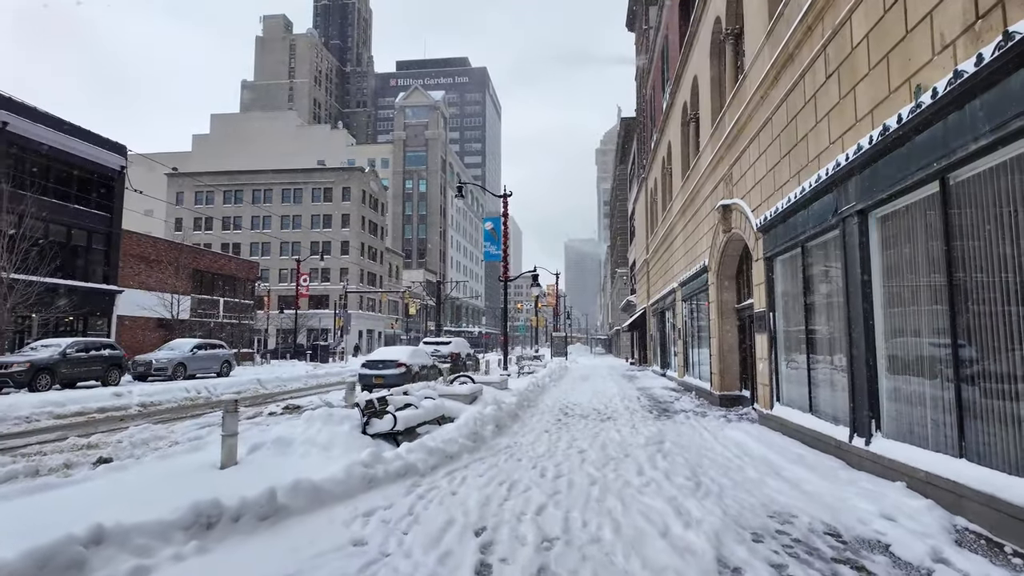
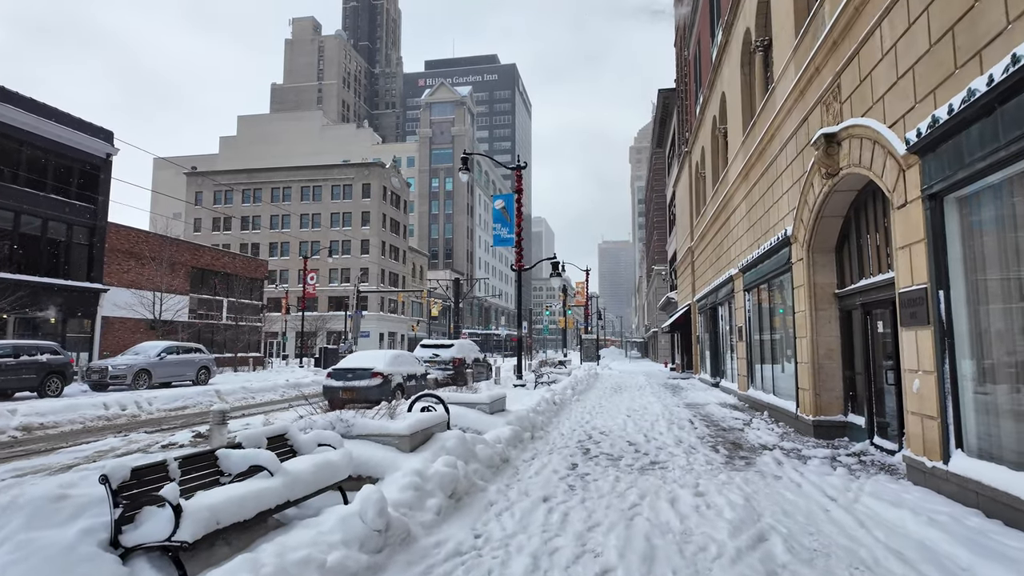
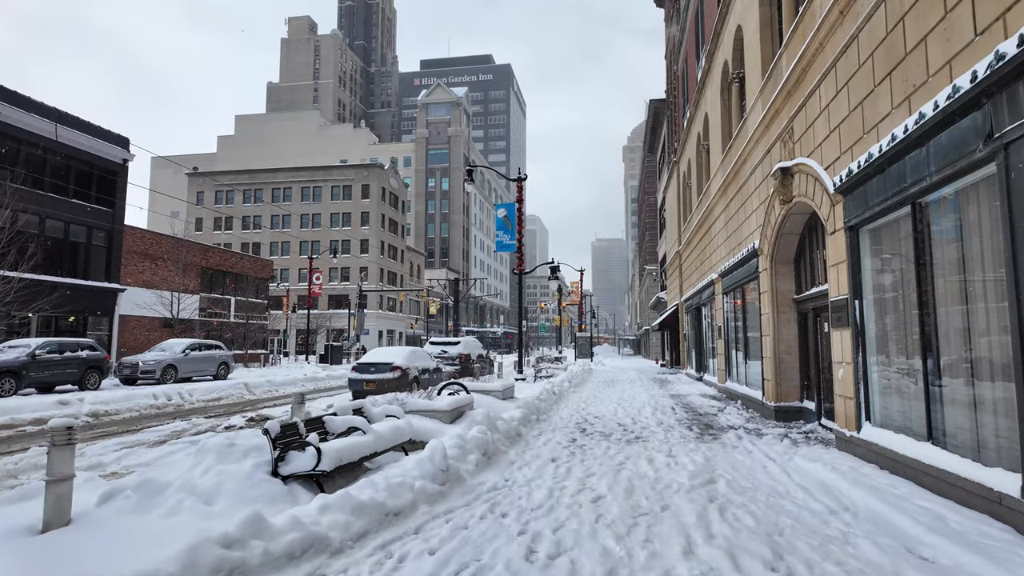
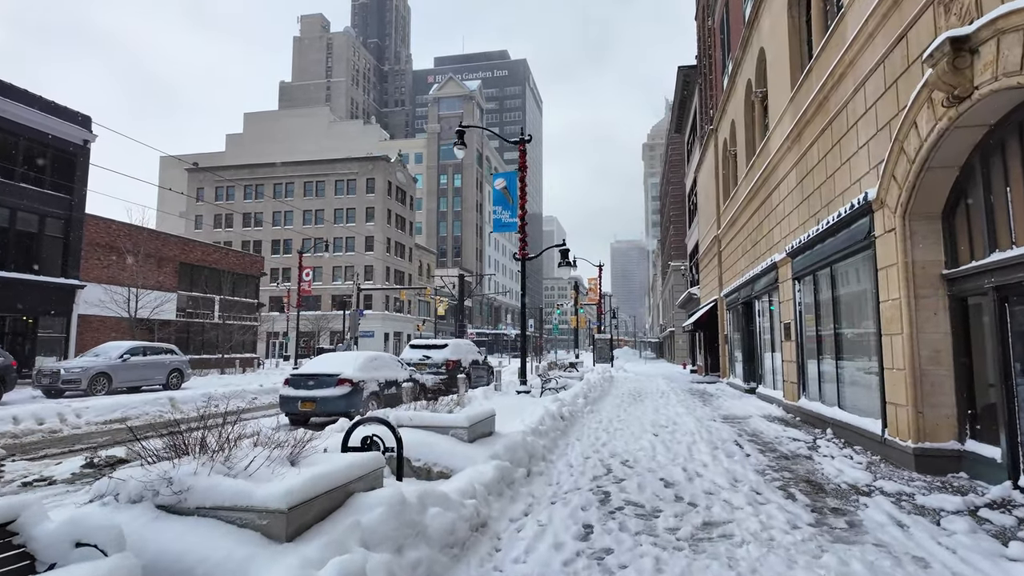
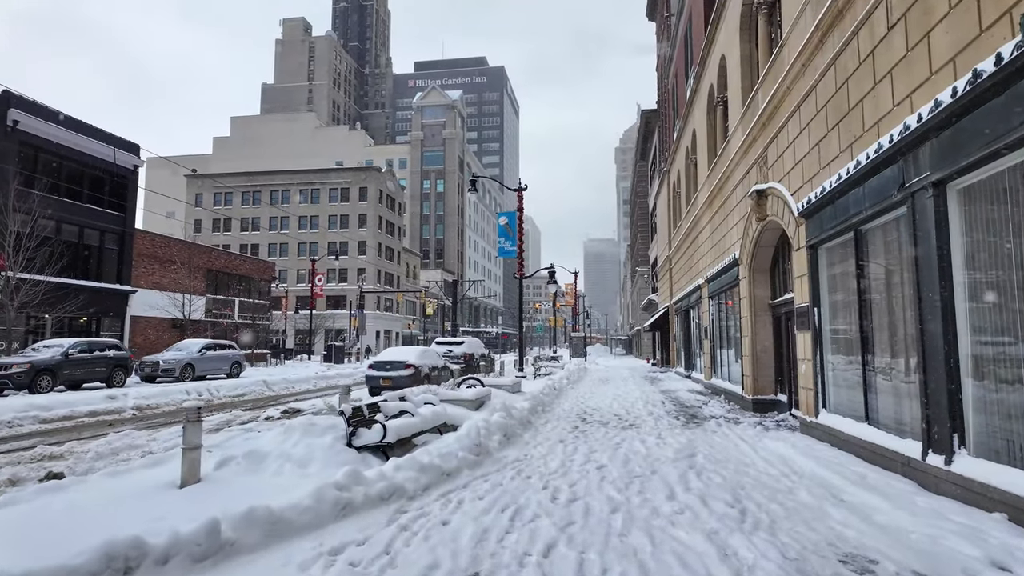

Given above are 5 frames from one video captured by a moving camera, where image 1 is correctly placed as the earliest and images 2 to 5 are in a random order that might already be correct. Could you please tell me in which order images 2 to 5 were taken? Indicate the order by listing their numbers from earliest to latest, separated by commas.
5, 3, 2, 4
